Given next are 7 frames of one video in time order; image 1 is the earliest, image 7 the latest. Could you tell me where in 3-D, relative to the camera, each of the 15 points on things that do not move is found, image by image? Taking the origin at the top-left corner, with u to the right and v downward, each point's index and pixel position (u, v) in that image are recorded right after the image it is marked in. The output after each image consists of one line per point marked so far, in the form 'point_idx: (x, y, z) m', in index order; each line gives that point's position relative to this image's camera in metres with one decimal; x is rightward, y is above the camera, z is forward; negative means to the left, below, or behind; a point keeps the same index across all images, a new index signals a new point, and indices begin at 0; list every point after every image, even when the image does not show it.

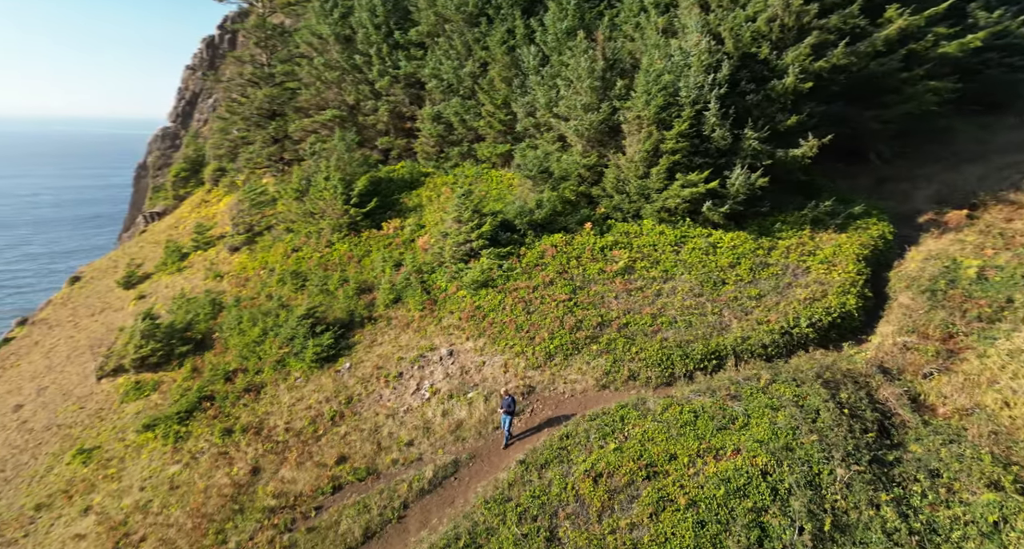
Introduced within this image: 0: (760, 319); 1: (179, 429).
0: (+6.8, -1.2, +15.4) m
1: (-11.3, -5.1, +19.1) m
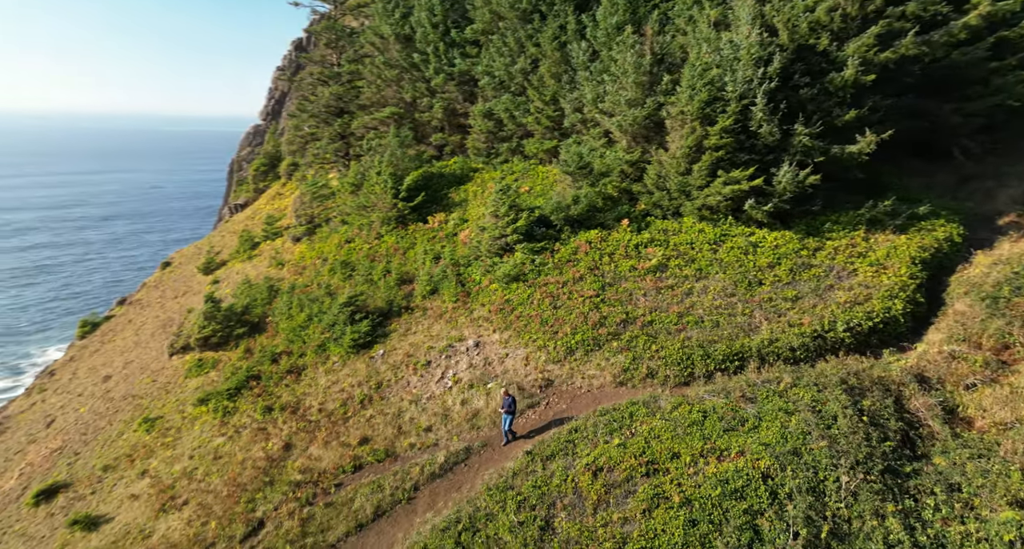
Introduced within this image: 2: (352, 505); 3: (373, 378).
0: (+7.4, -1.2, +14.7) m
1: (-10.3, -4.6, +20.5) m
2: (-3.6, -5.2, +12.5) m
3: (-4.5, -3.3, +18.1) m
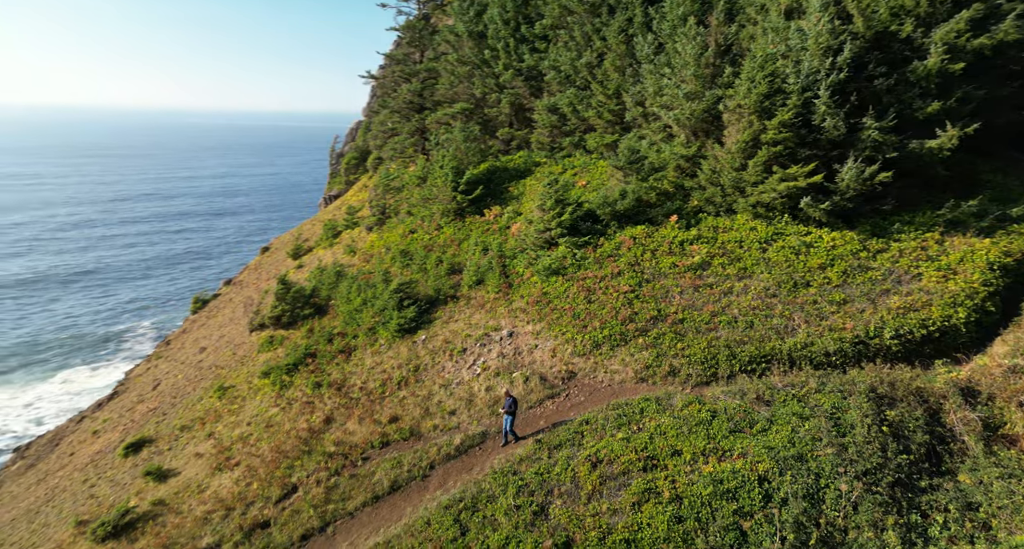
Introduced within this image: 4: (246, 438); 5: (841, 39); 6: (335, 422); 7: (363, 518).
0: (+8.0, -1.3, +13.9) m
1: (-8.9, -4.0, +22.1) m
2: (-3.3, -4.8, +13.2) m
3: (-3.3, -2.9, +18.9) m
4: (-8.8, -5.4, +18.5) m
5: (+11.4, +8.1, +19.3) m
6: (-5.4, -4.5, +17.1) m
7: (-3.3, -5.4, +12.3) m
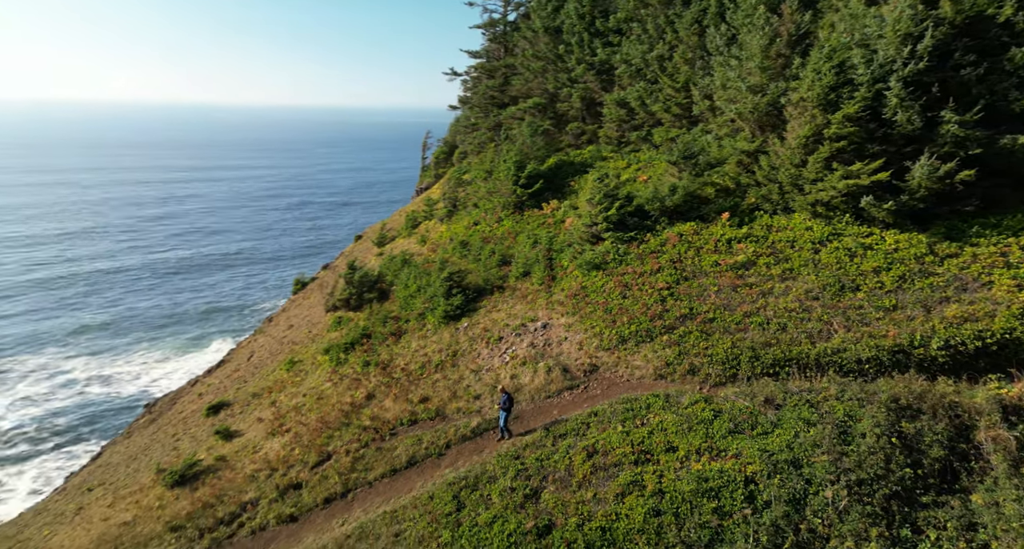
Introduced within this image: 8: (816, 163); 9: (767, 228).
0: (+8.4, -1.4, +13.0) m
1: (-7.2, -3.4, +23.6) m
2: (-3.0, -4.5, +14.1) m
3: (-2.1, -2.5, +19.6) m
4: (-7.6, -4.8, +20.0) m
5: (+12.9, +7.9, +17.7) m
6: (-4.4, -4.0, +18.2) m
7: (-3.2, -5.0, +13.2) m
8: (+10.4, +3.8, +19.1) m
9: (+9.0, +1.6, +19.7) m
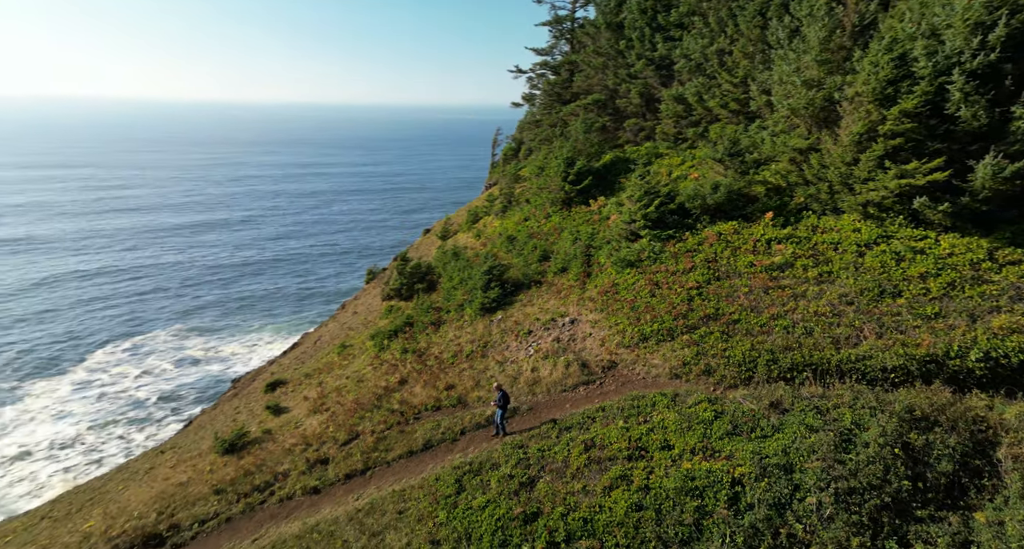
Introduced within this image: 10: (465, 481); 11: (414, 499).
0: (+8.7, -1.5, +12.3) m
1: (-5.6, -3.0, +24.6) m
2: (-2.6, -4.2, +14.7) m
3: (-1.0, -2.3, +20.1) m
4: (-6.5, -4.4, +21.2) m
5: (+14.0, +7.7, +16.4) m
6: (-3.5, -3.7, +18.9) m
7: (-2.9, -4.8, +13.8) m
8: (+11.5, +3.7, +18.1) m
9: (+10.1, +1.5, +18.9) m
10: (-0.9, -4.2, +11.3) m
11: (-2.0, -4.6, +11.3) m
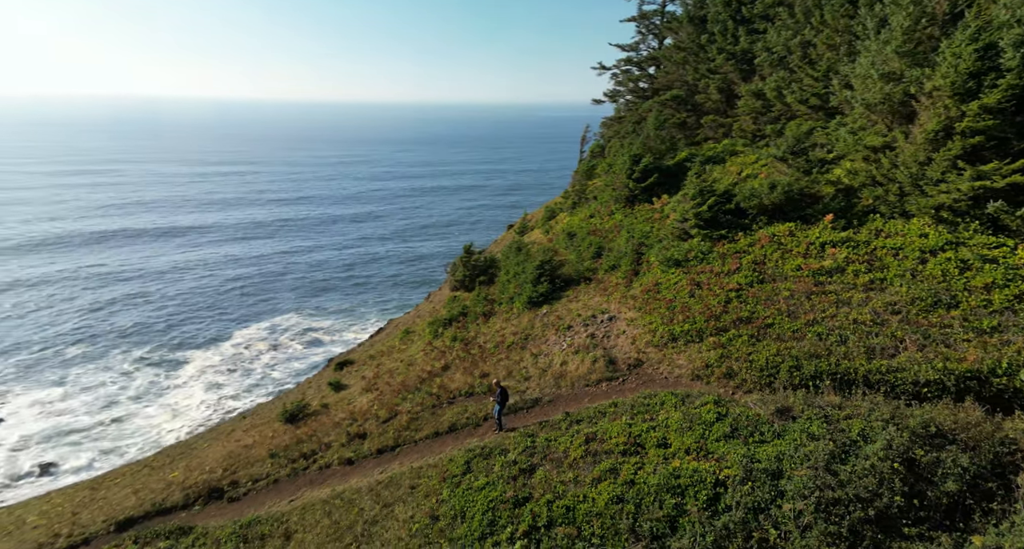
0: (+8.9, -1.6, +11.4) m
1: (-3.4, -2.6, +25.7) m
2: (-2.0, -4.0, +15.5) m
3: (+0.5, -2.1, +20.6) m
4: (-4.9, -3.9, +22.5) m
5: (+15.2, +7.3, +14.6) m
6: (-2.2, -3.4, +19.8) m
7: (-2.4, -4.5, +14.7) m
8: (+12.8, +3.4, +16.6) m
9: (+11.5, +1.3, +17.7) m
10: (-0.8, -4.0, +11.9) m
11: (-1.9, -4.4, +12.1) m
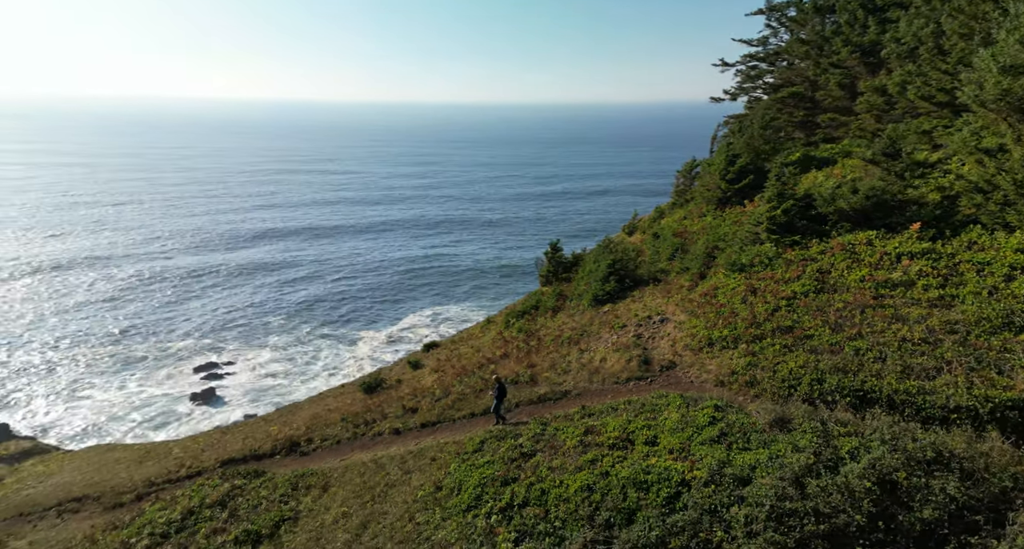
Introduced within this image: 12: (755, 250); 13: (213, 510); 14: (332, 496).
0: (+9.0, -2.0, +10.3) m
1: (-0.1, -2.3, +26.9) m
2: (-0.9, -3.7, +16.6) m
3: (+2.6, -2.0, +21.0) m
4: (-2.3, -3.6, +24.0) m
5: (+16.2, +6.6, +12.0) m
6: (-0.2, -3.2, +20.8) m
7: (-1.5, -4.3, +15.9) m
8: (+14.1, +2.8, +14.6) m
9: (+12.9, +0.8, +15.9) m
10: (-0.6, -3.8, +12.8) m
11: (-1.6, -4.1, +13.2) m
12: (+8.5, +0.9, +19.7) m
13: (-7.6, -6.0, +14.3) m
14: (-4.2, -5.2, +13.2) m
